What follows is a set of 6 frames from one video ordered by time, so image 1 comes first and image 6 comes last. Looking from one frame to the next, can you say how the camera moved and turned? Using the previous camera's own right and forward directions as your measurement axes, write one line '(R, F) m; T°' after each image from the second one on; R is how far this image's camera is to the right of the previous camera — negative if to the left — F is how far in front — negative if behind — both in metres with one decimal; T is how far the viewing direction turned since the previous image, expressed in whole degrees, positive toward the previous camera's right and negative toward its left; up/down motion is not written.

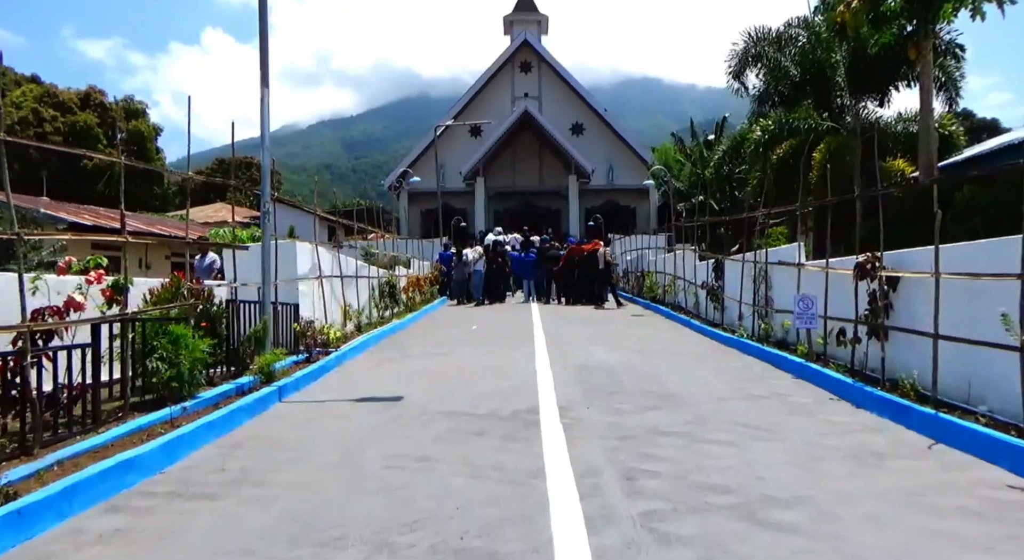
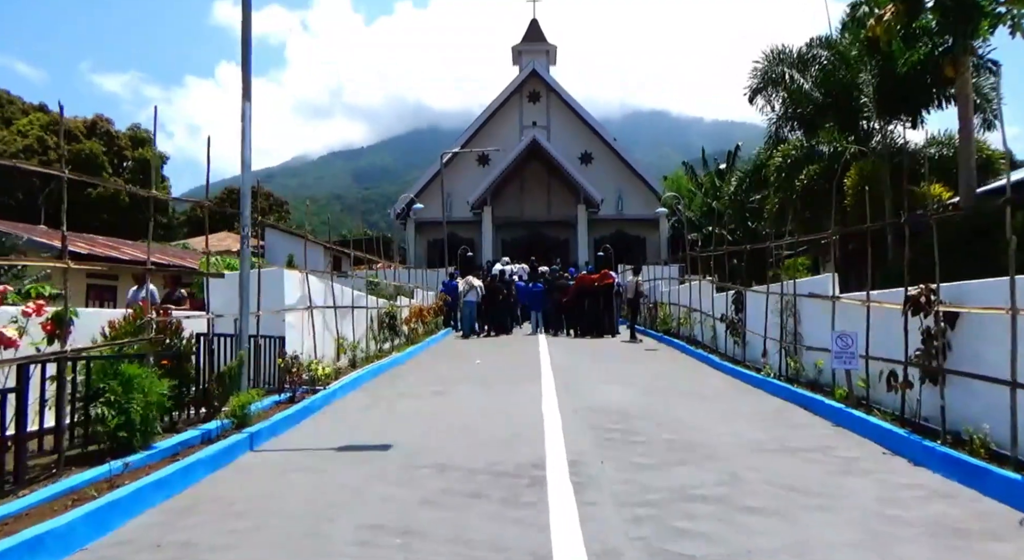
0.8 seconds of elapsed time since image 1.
(0.0, +0.9) m; -1°
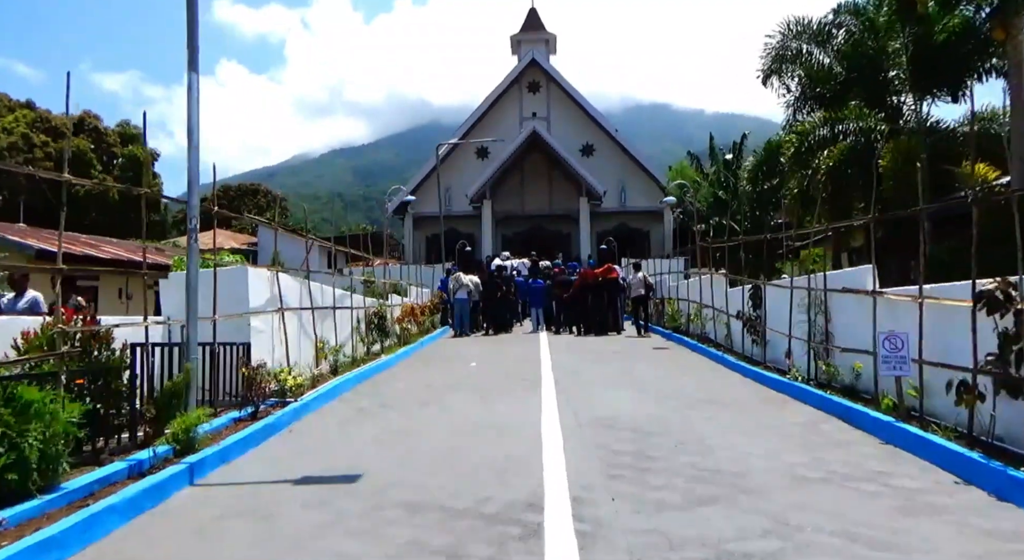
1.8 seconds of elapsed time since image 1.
(+0.1, +1.1) m; 0°
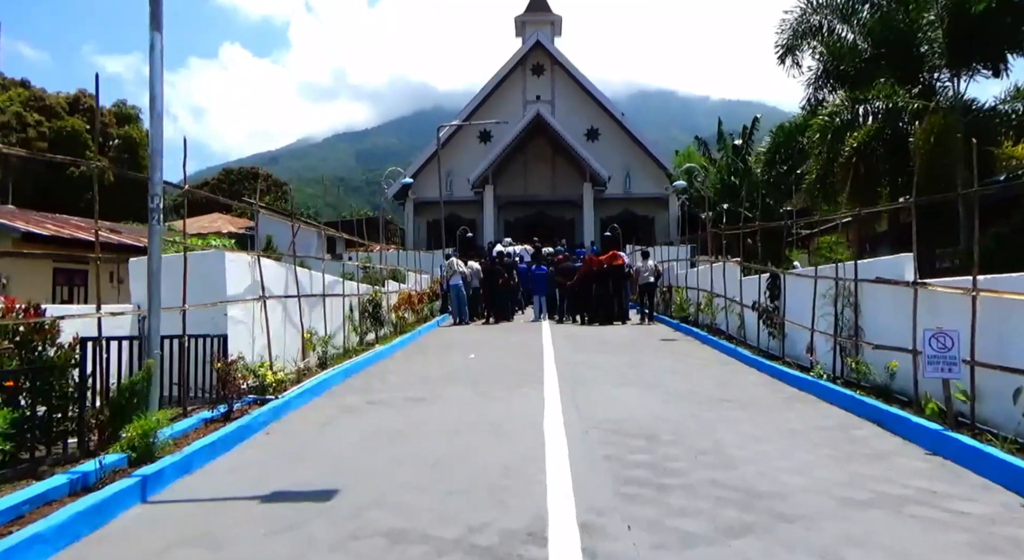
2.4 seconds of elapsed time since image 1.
(0.0, +0.8) m; 0°
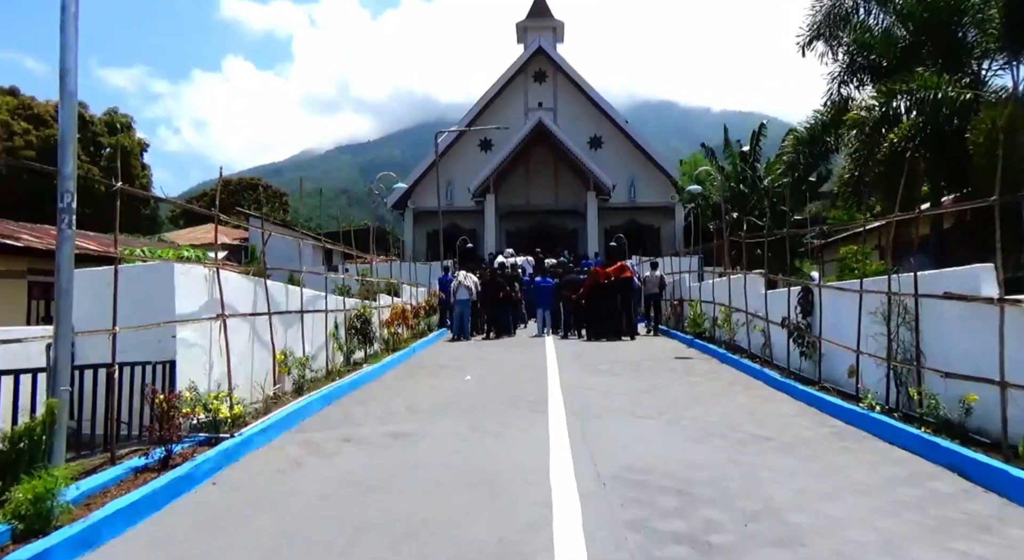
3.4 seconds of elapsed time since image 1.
(0.0, +1.2) m; 0°
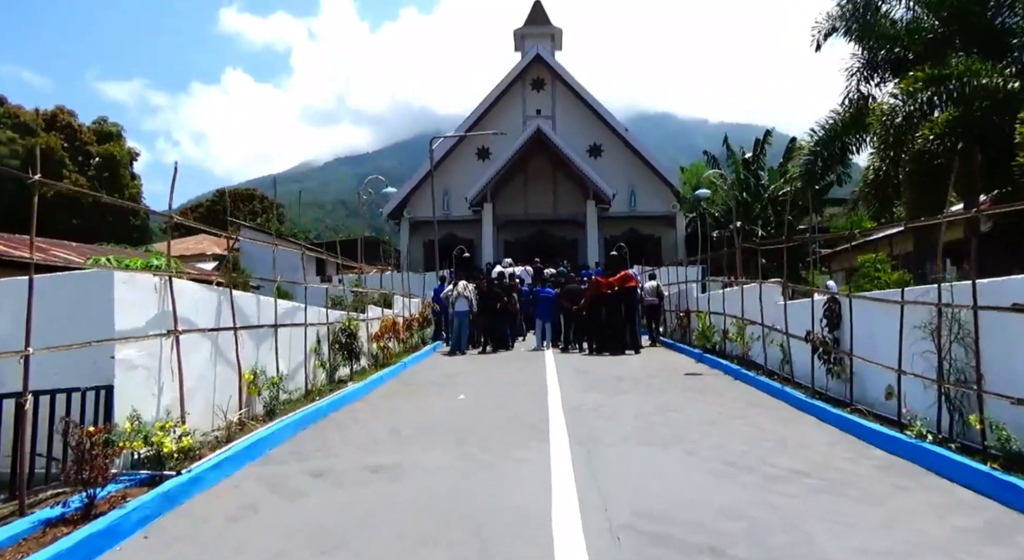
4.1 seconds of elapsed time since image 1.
(0.0, +1.0) m; 0°
